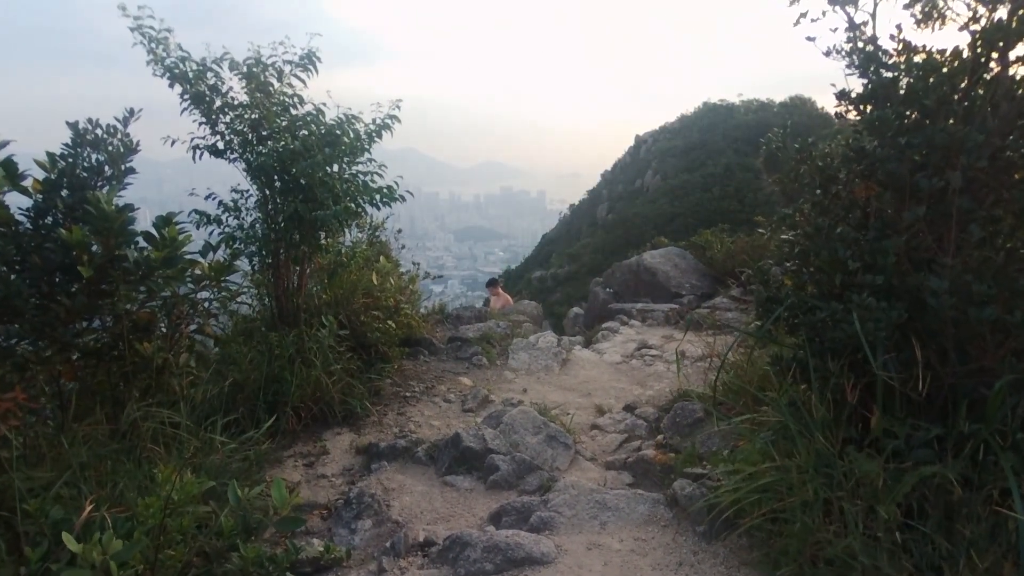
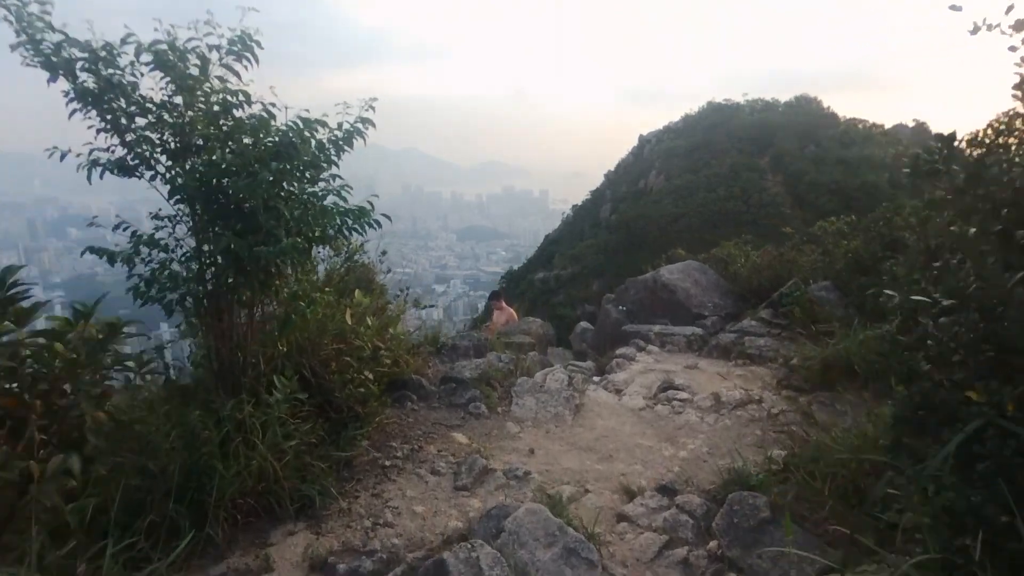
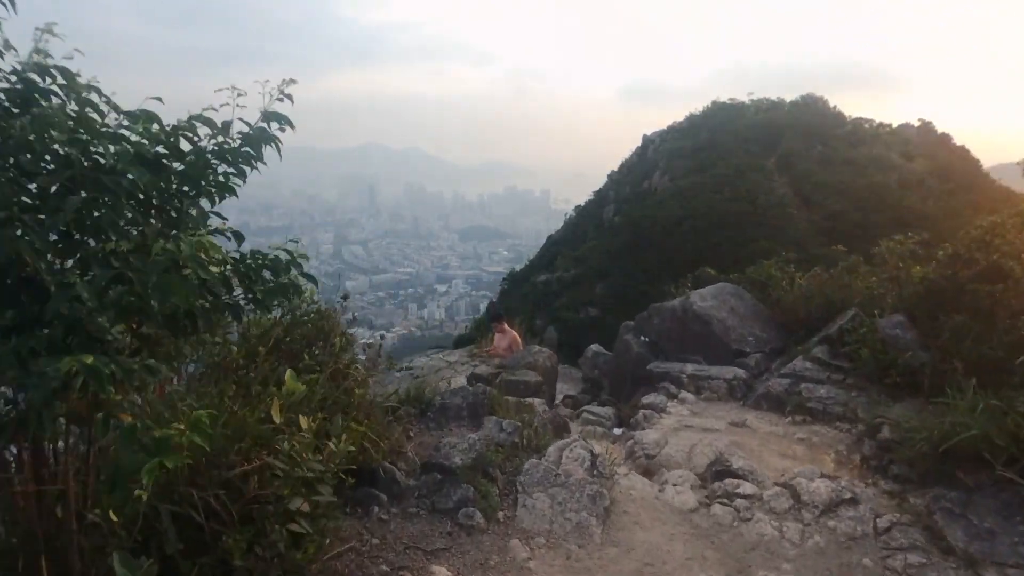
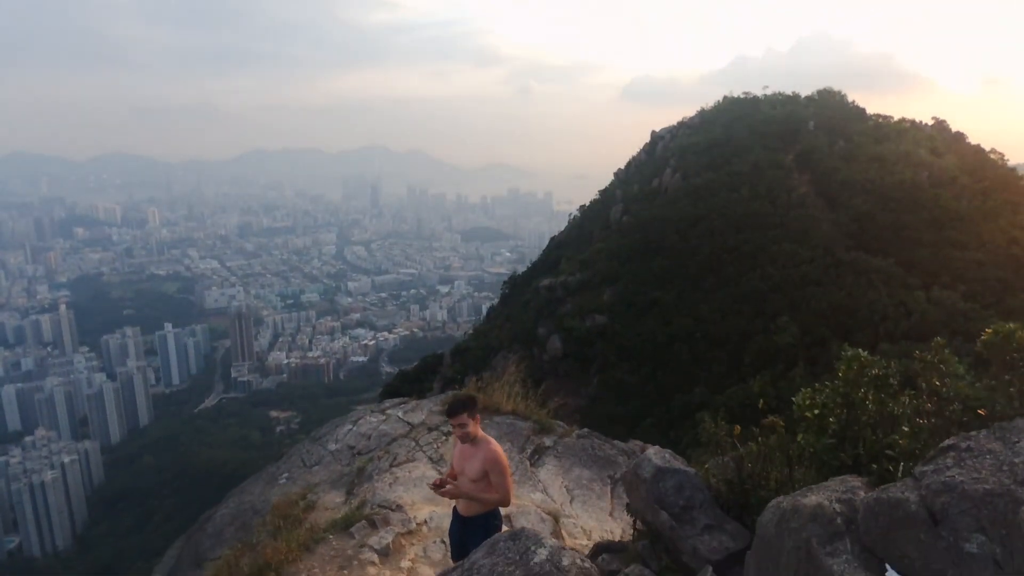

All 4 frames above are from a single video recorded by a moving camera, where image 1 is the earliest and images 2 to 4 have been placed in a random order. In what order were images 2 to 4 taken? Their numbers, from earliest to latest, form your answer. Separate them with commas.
2, 3, 4
